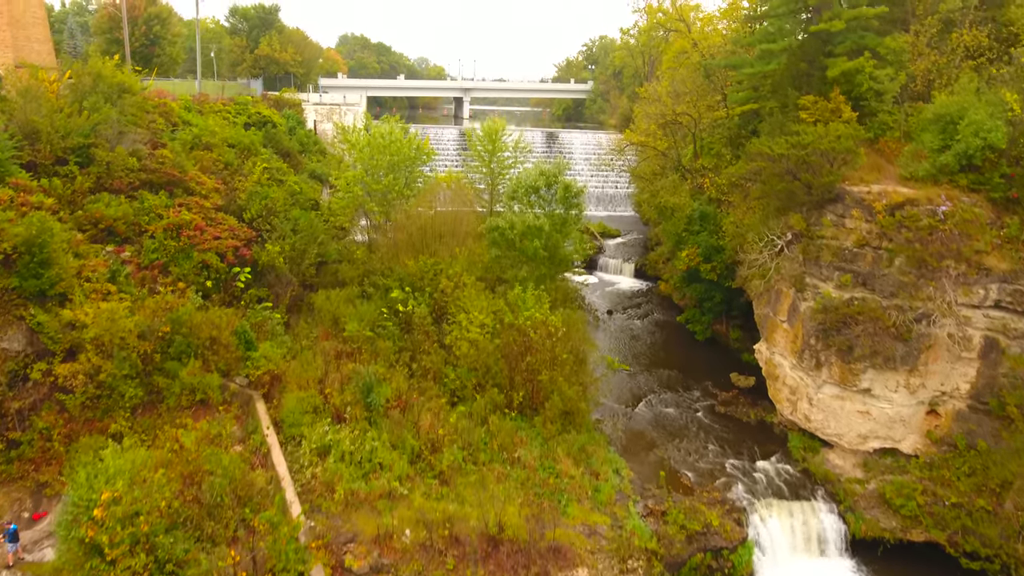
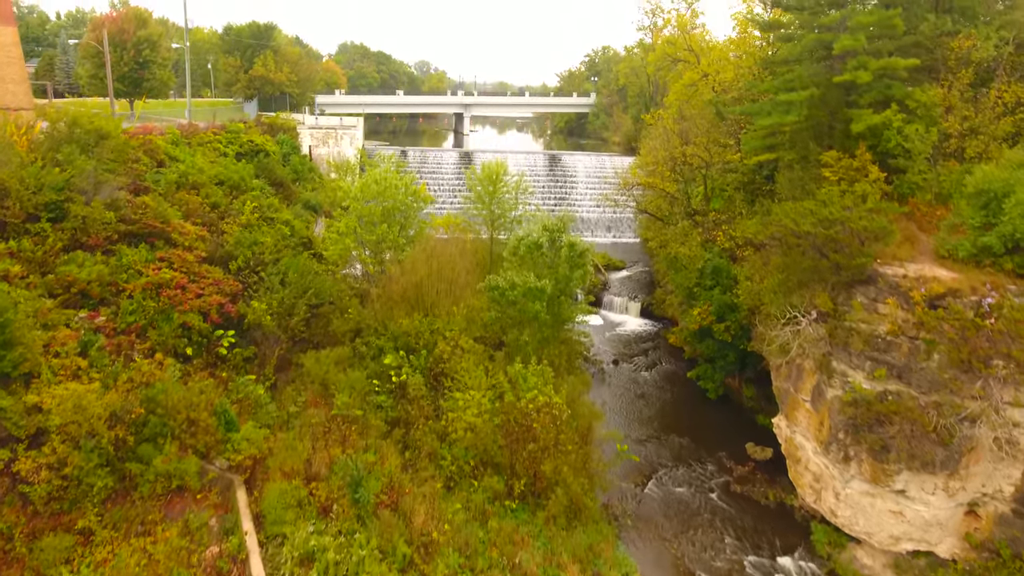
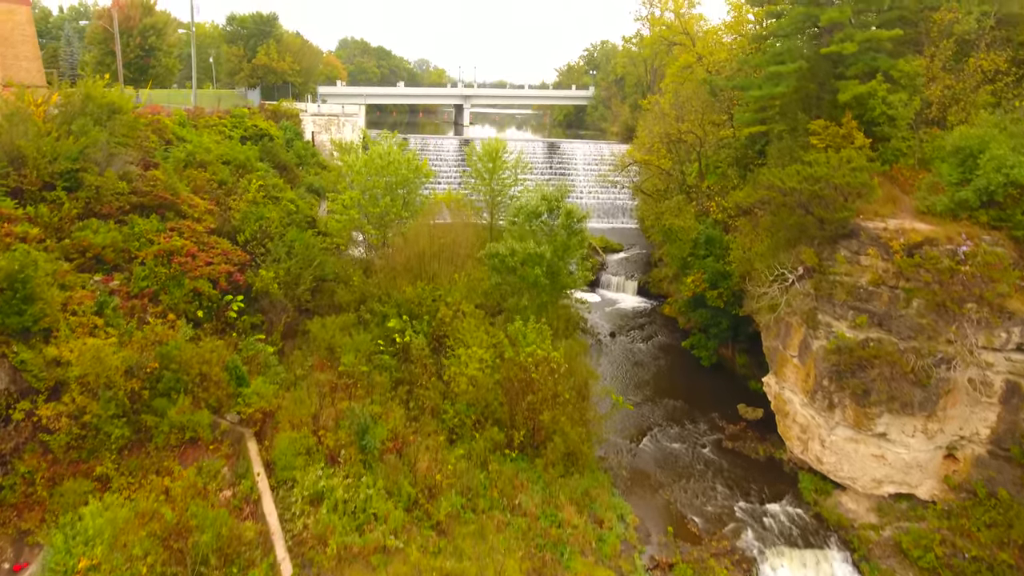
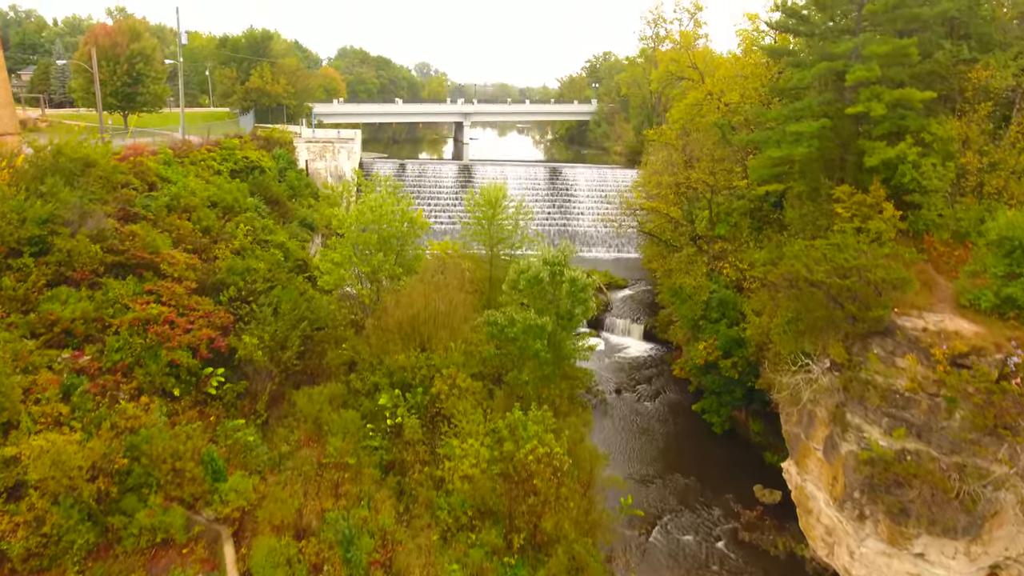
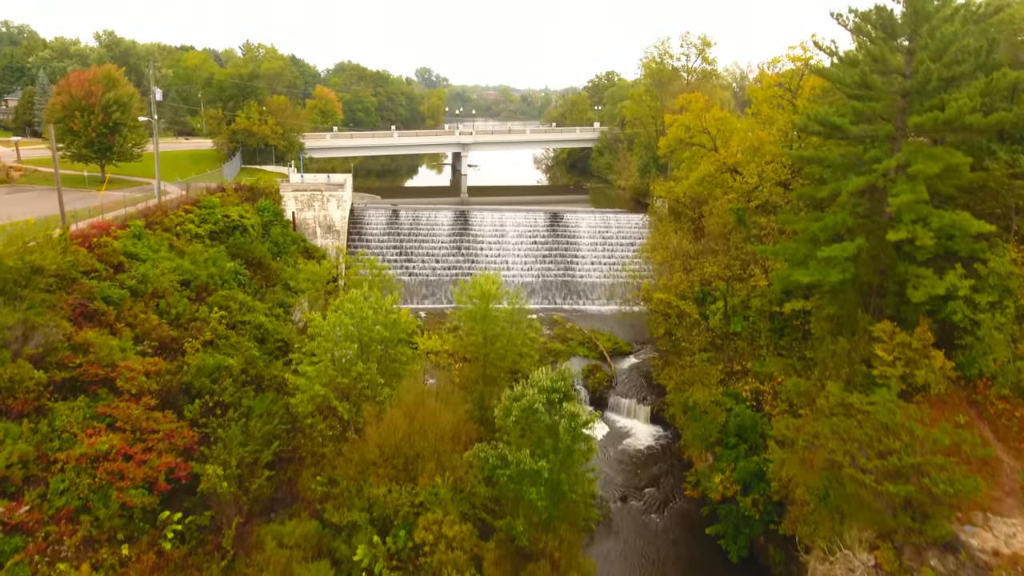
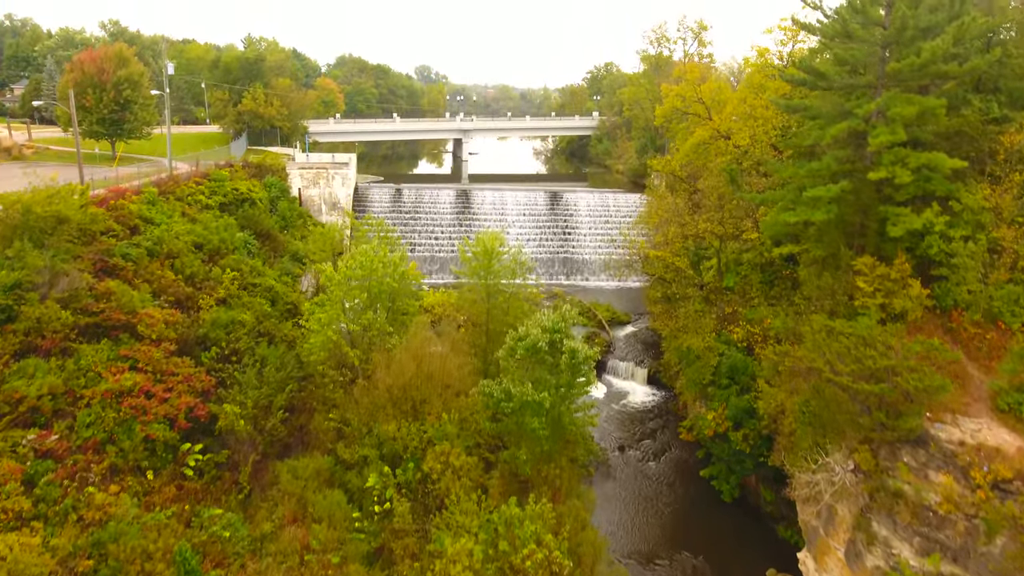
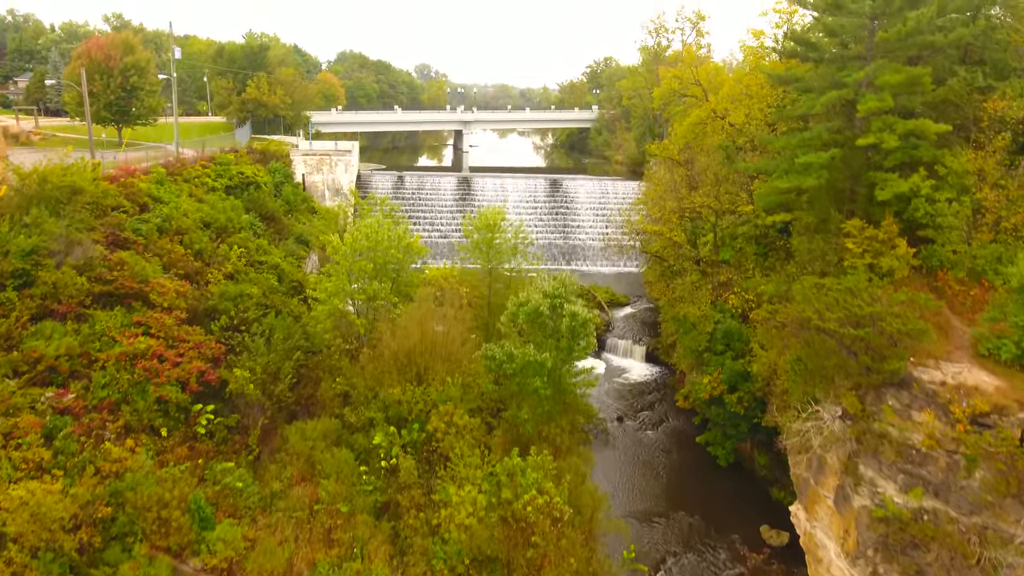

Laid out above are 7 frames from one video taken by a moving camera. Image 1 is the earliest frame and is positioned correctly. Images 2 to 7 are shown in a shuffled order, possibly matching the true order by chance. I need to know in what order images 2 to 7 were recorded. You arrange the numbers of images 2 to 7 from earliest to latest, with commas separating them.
3, 2, 4, 7, 6, 5
